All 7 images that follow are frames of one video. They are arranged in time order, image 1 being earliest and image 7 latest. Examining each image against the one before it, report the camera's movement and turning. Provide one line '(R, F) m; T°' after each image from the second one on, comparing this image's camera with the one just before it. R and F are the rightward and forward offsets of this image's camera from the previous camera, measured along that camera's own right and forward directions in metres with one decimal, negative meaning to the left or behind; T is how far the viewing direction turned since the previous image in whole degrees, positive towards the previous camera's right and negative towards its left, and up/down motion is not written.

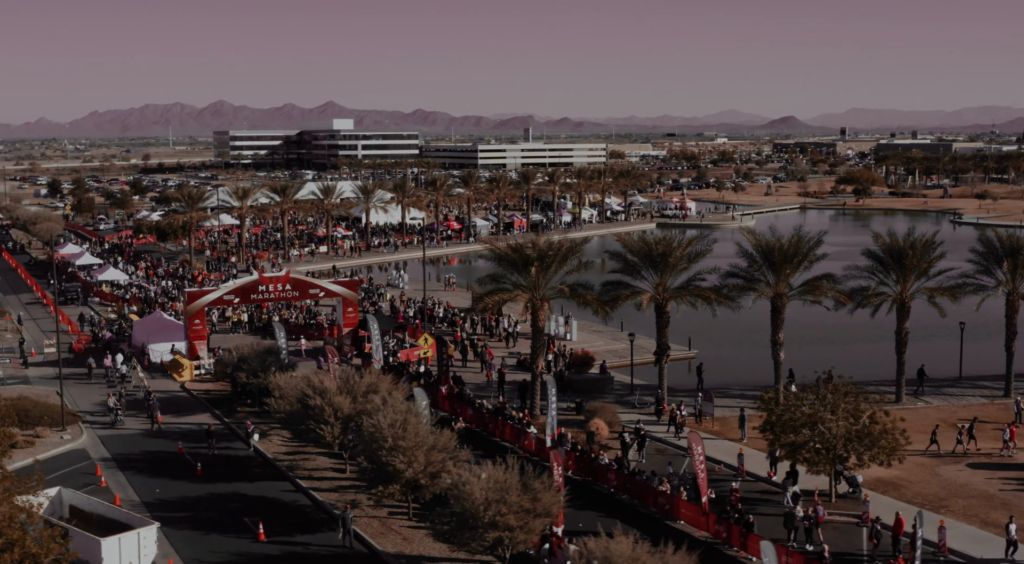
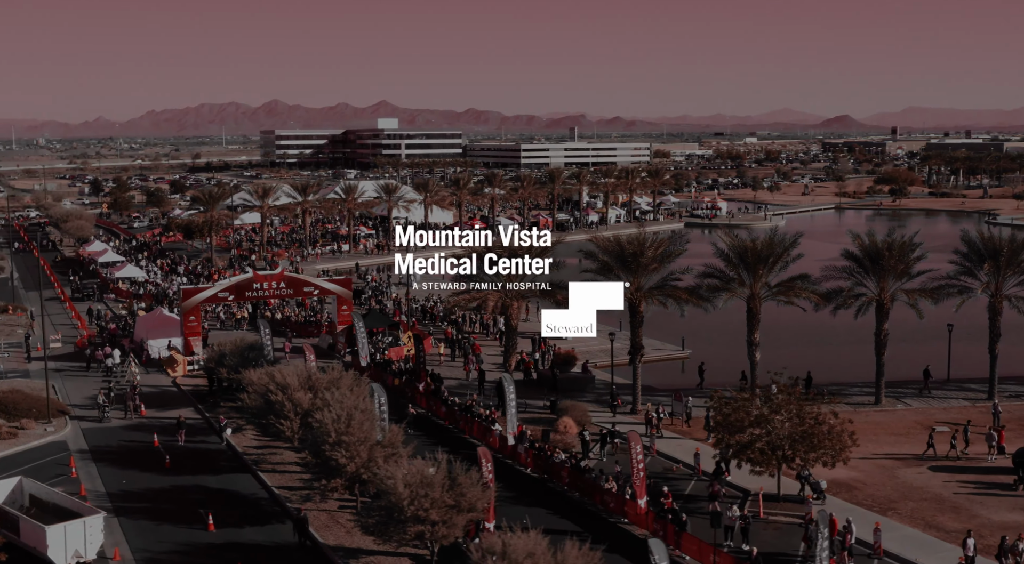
(+2.4, -0.3) m; -2°
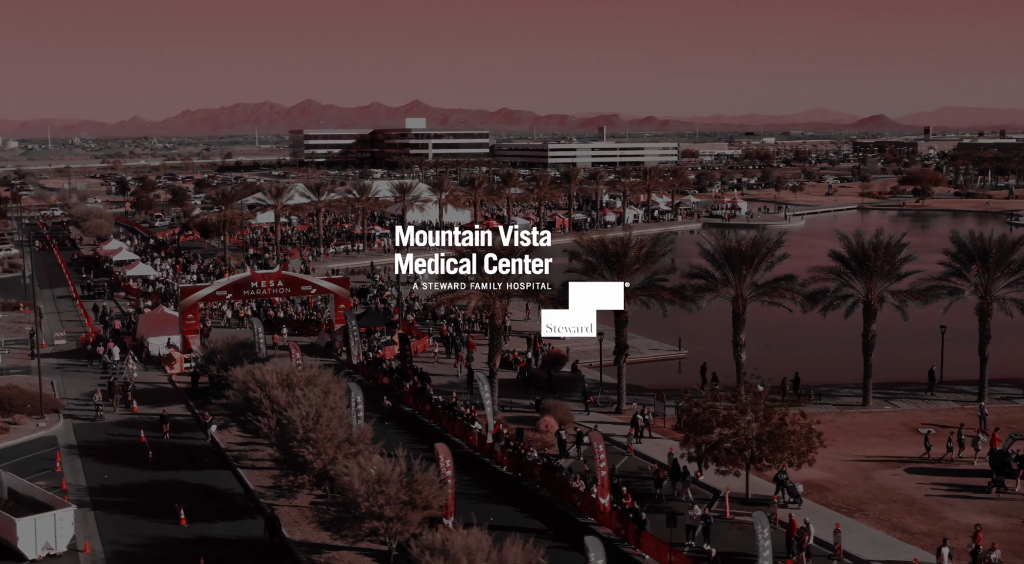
(+1.4, -0.2) m; -1°
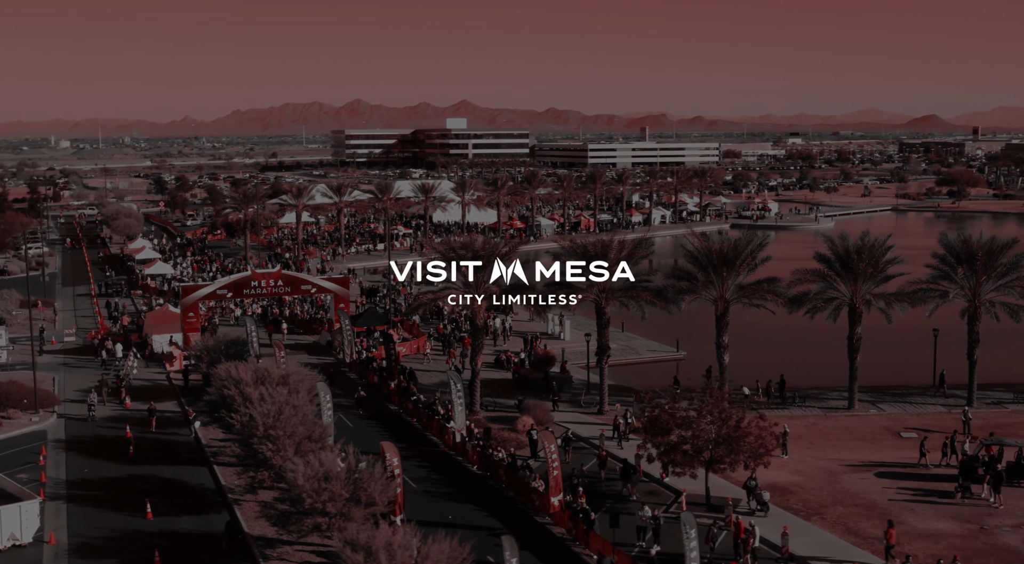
(+2.0, -0.2) m; -2°
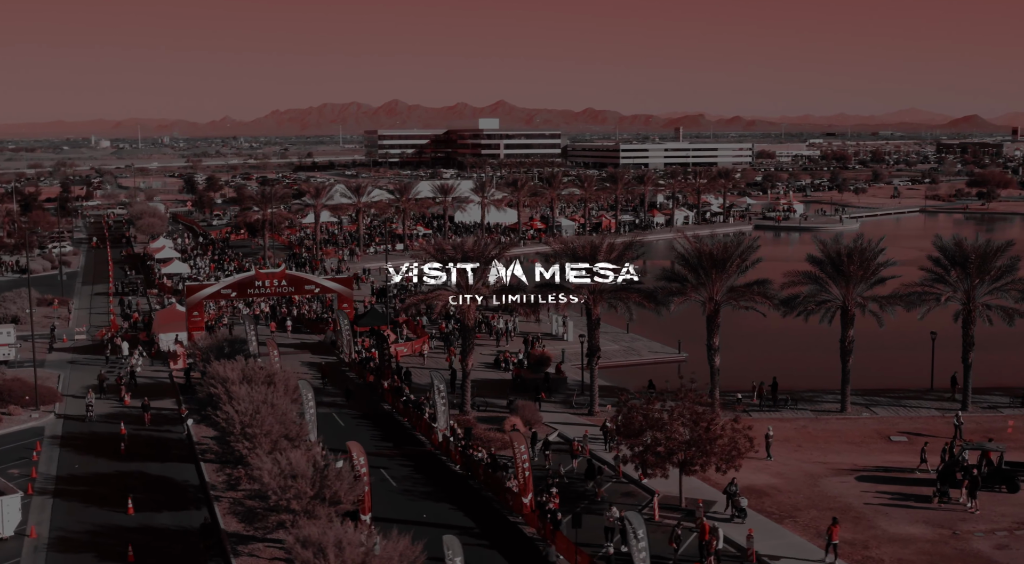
(+1.4, -0.2) m; -2°
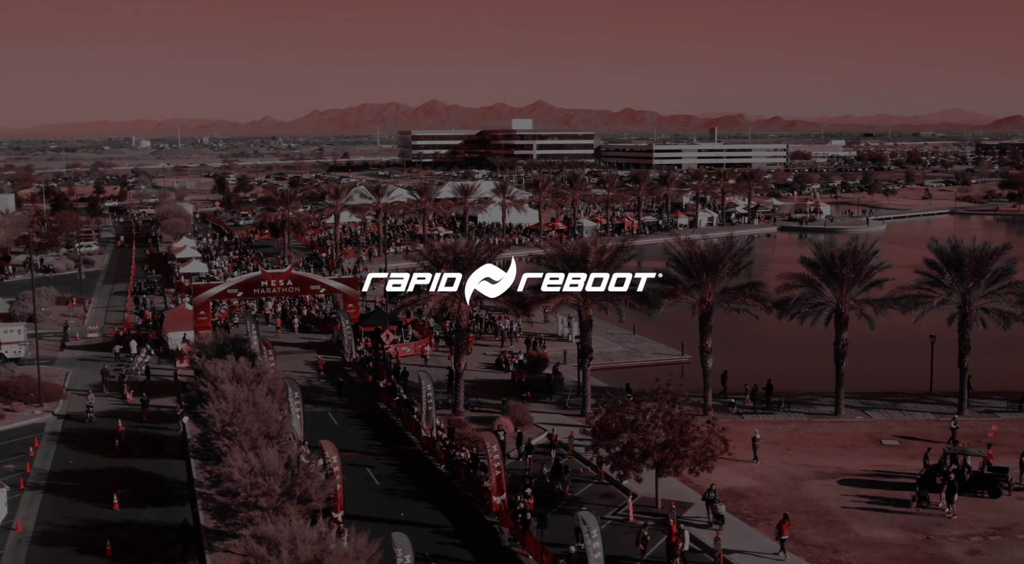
(+1.4, -0.2) m; -2°
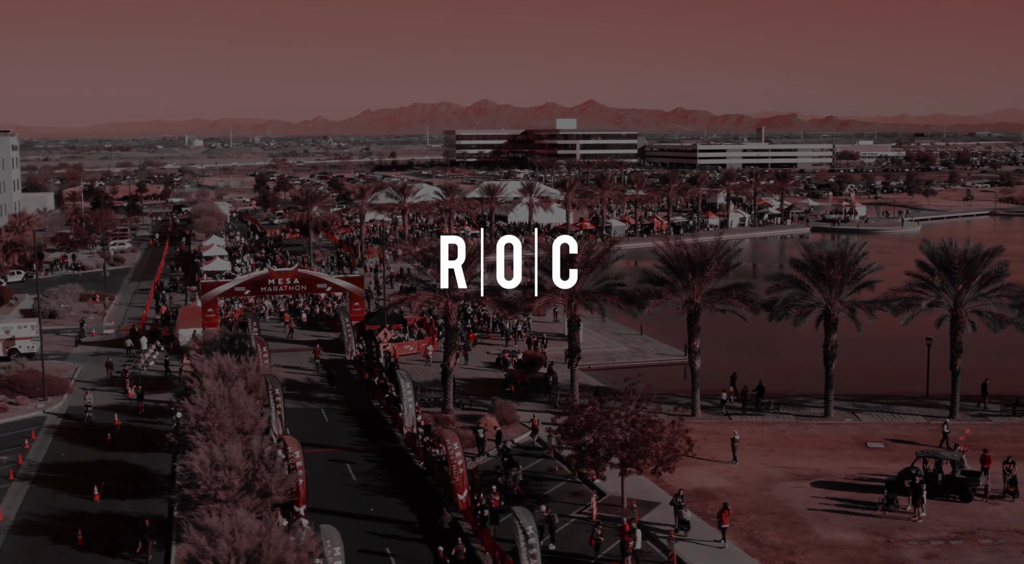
(+1.9, -0.3) m; -2°
